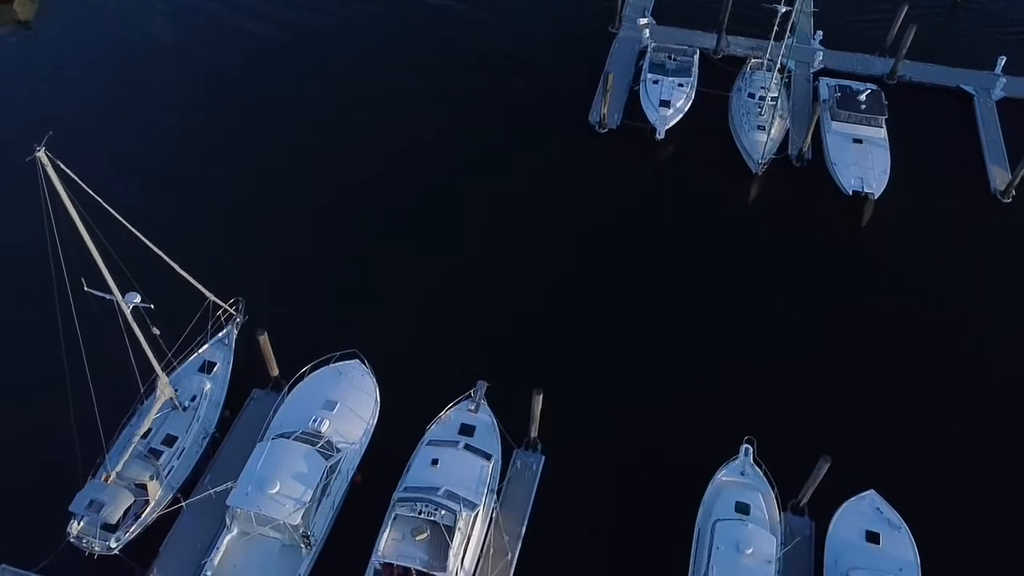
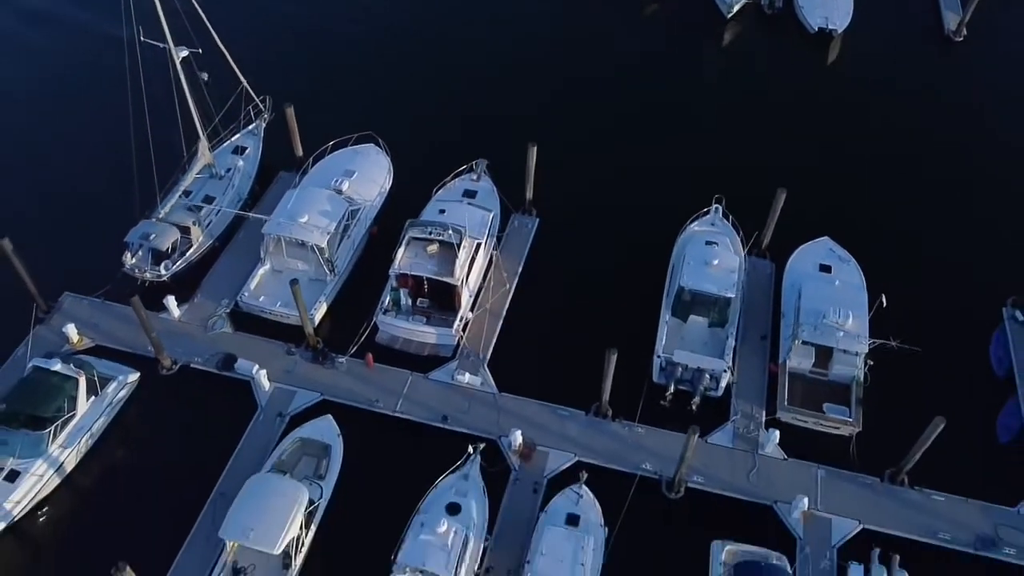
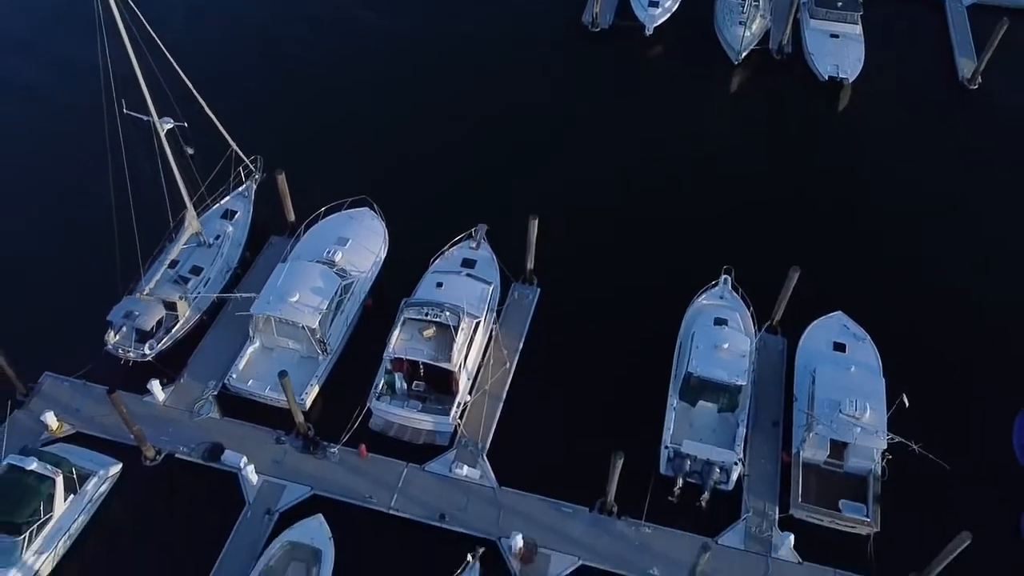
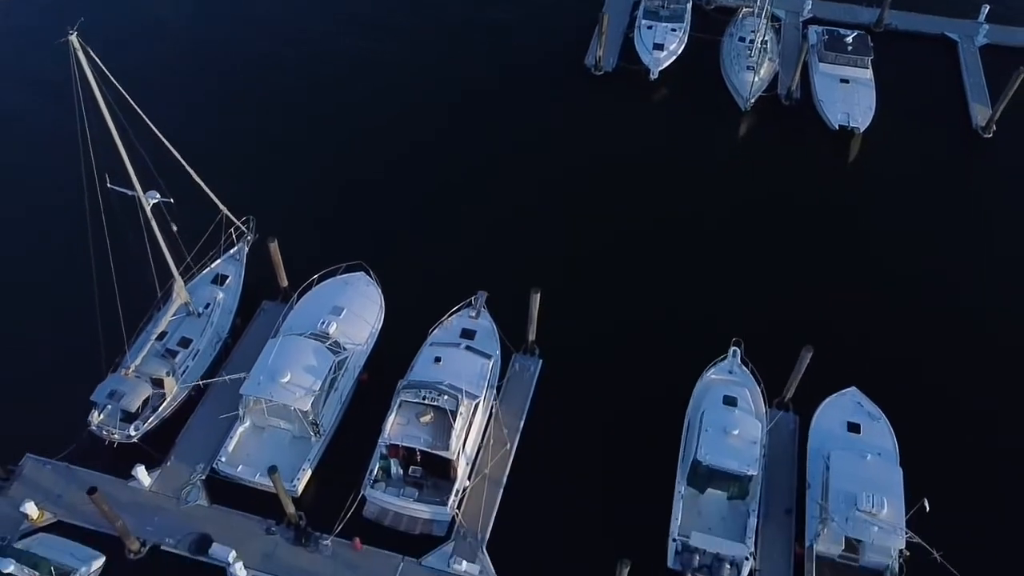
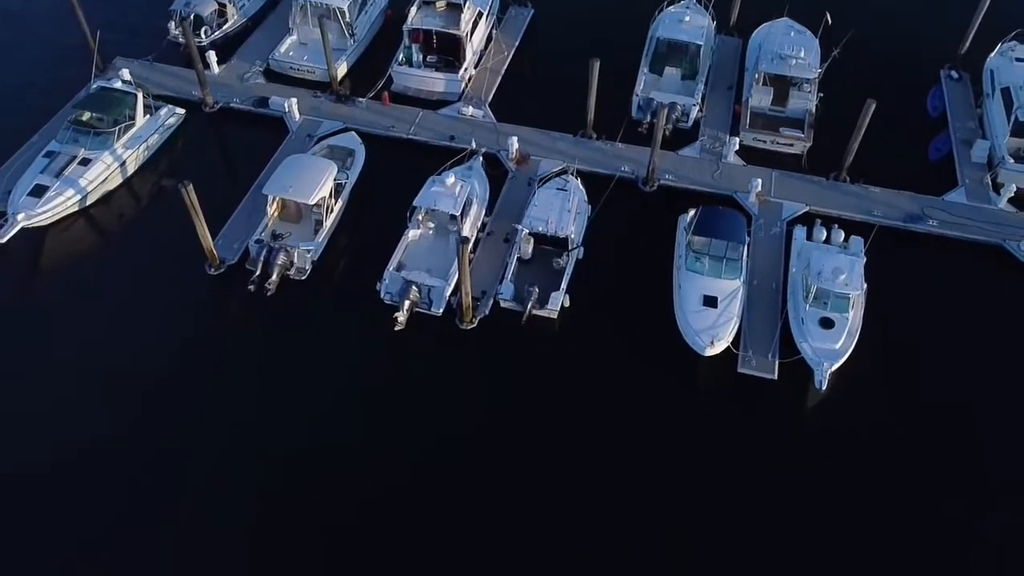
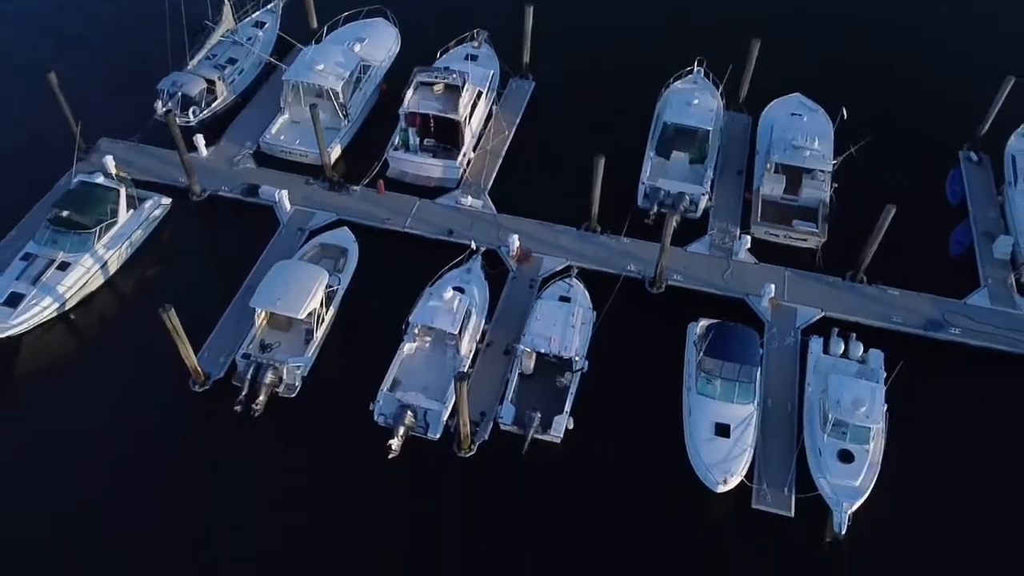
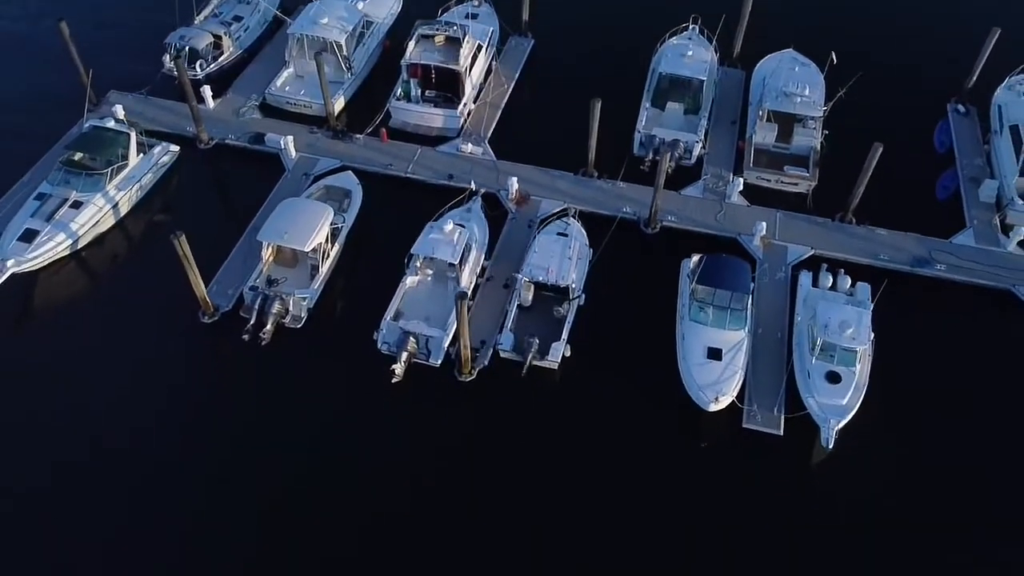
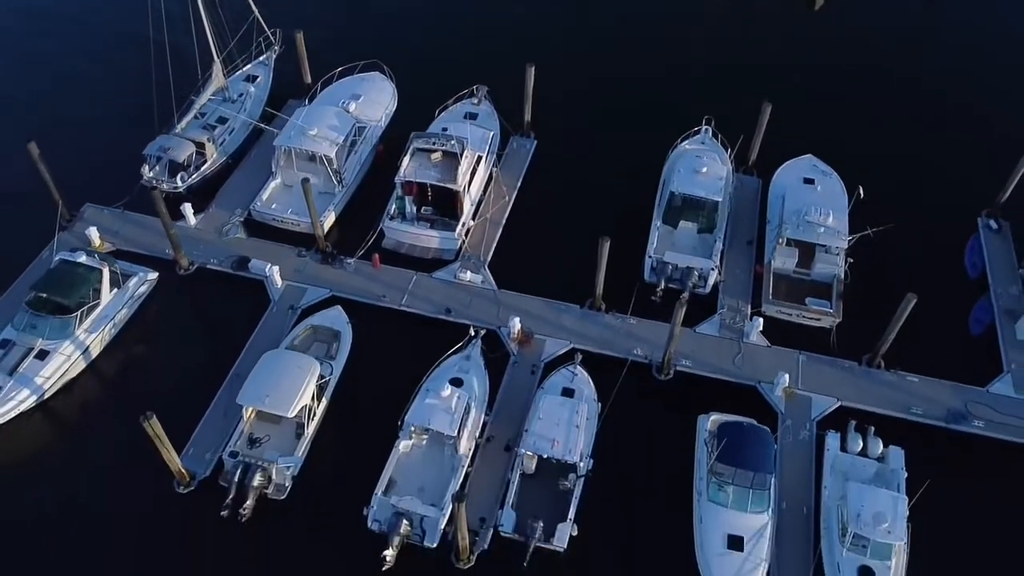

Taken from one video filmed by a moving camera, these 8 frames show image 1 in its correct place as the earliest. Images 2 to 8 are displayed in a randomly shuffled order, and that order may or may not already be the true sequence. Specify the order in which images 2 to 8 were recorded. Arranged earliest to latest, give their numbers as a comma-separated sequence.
4, 3, 2, 8, 6, 7, 5
